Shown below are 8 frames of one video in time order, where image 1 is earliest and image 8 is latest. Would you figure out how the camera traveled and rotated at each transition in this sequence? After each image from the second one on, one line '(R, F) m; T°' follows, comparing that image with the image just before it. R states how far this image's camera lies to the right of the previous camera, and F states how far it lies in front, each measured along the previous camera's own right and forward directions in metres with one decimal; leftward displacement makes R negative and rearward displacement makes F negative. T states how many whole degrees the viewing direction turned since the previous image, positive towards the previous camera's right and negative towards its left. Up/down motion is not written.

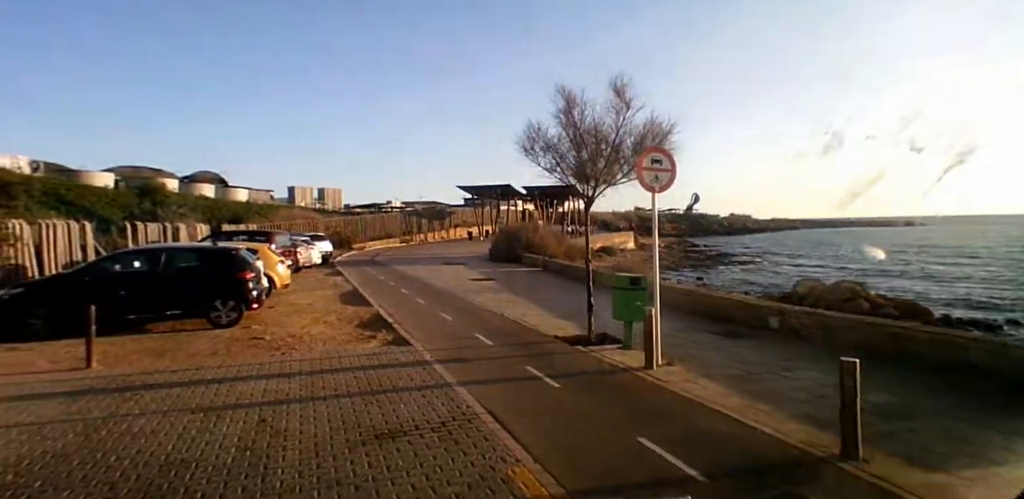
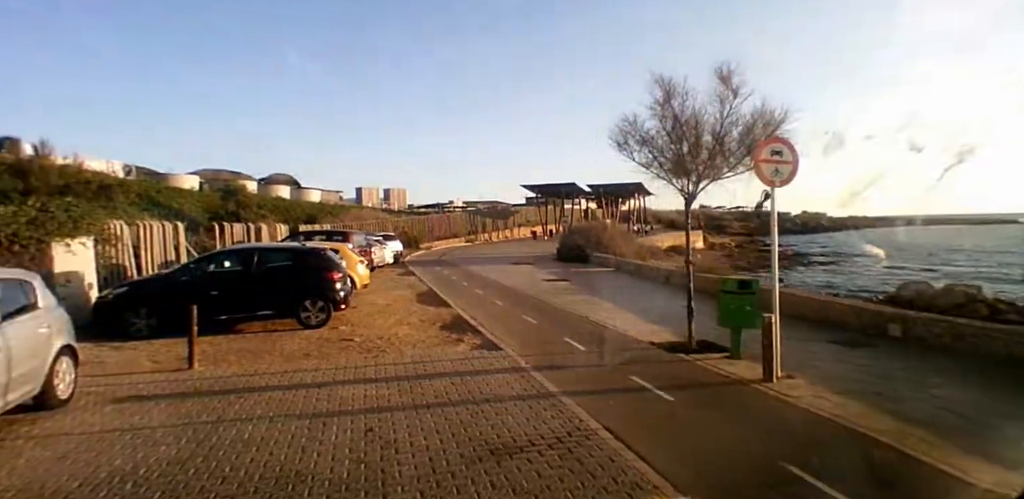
(-0.7, +0.5) m; -6°
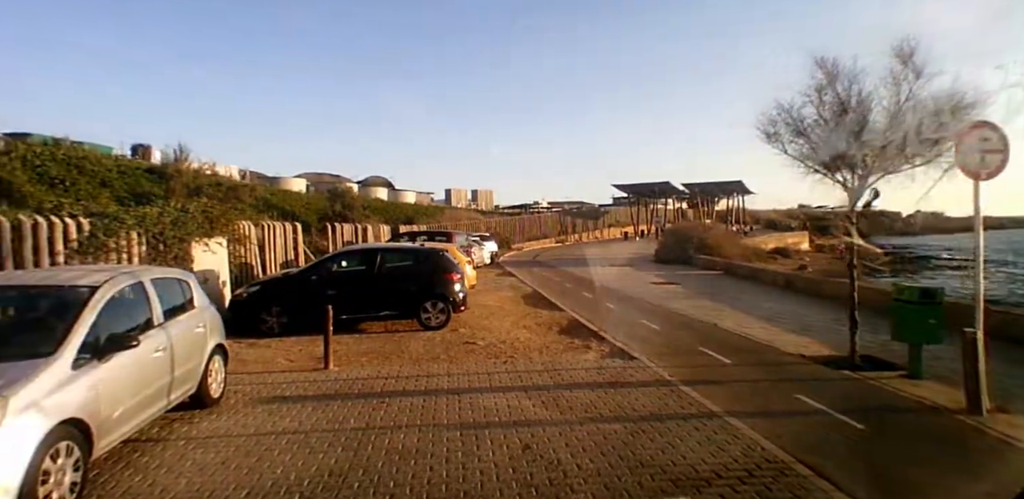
(-0.9, +0.5) m; -8°
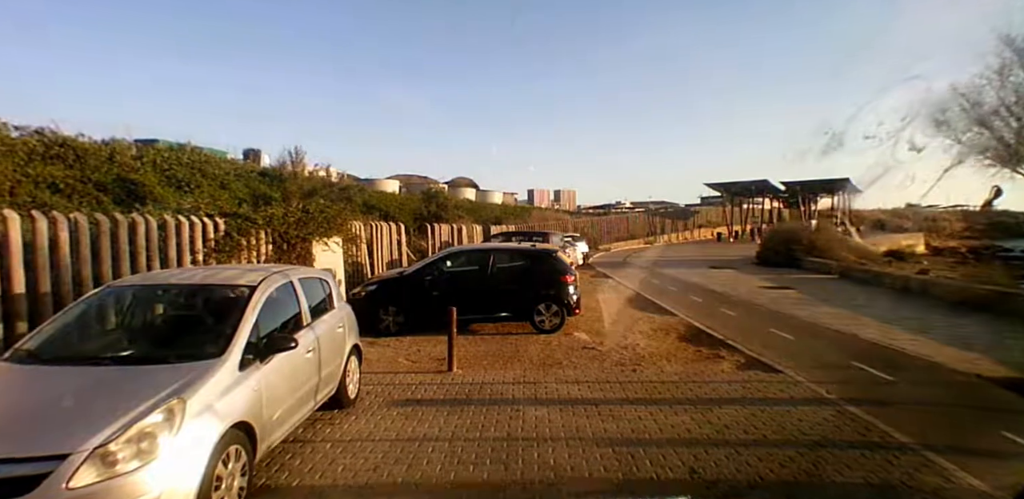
(-0.8, +0.4) m; -7°
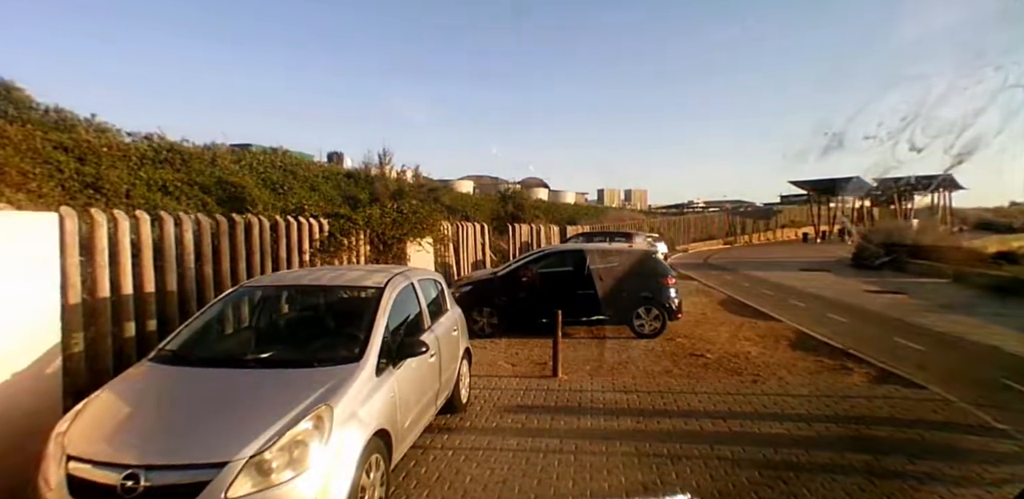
(-0.6, +0.3) m; -6°
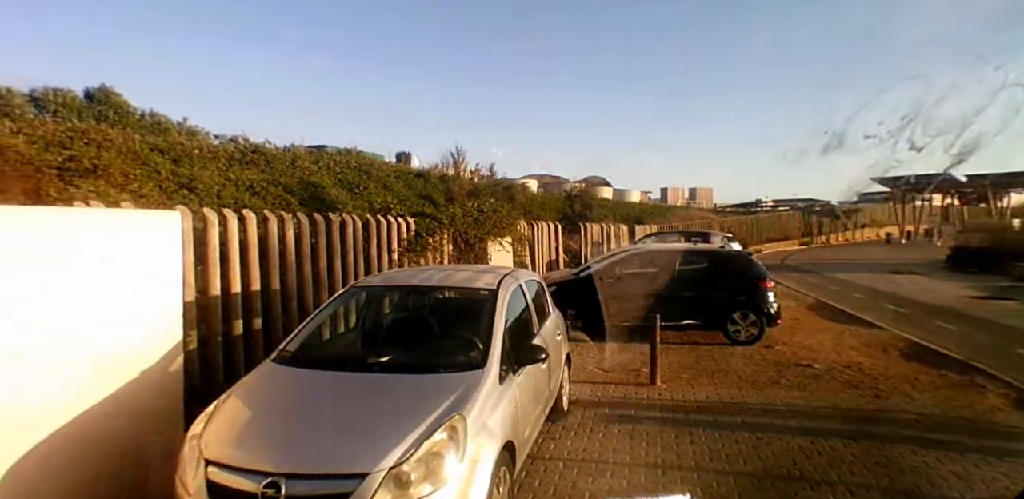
(-0.5, +0.2) m; -5°
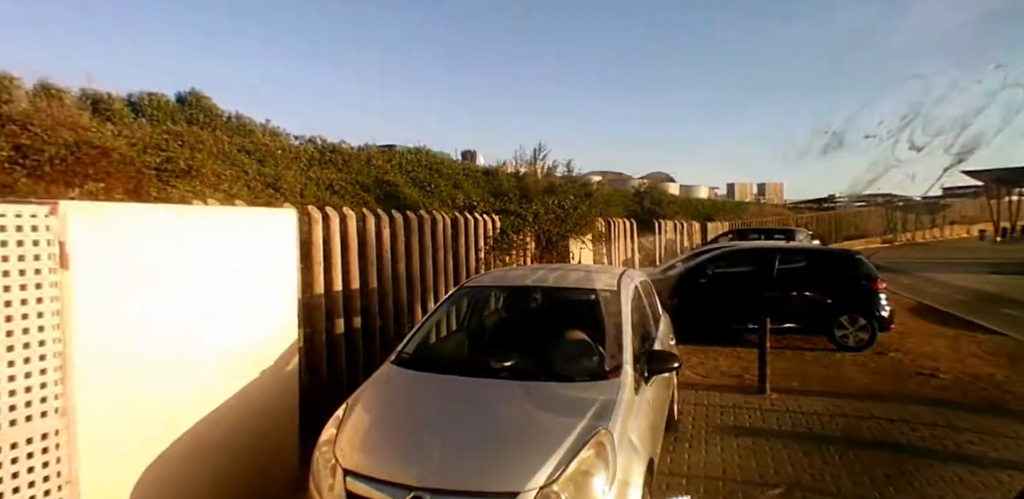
(-0.5, +0.2) m; -5°
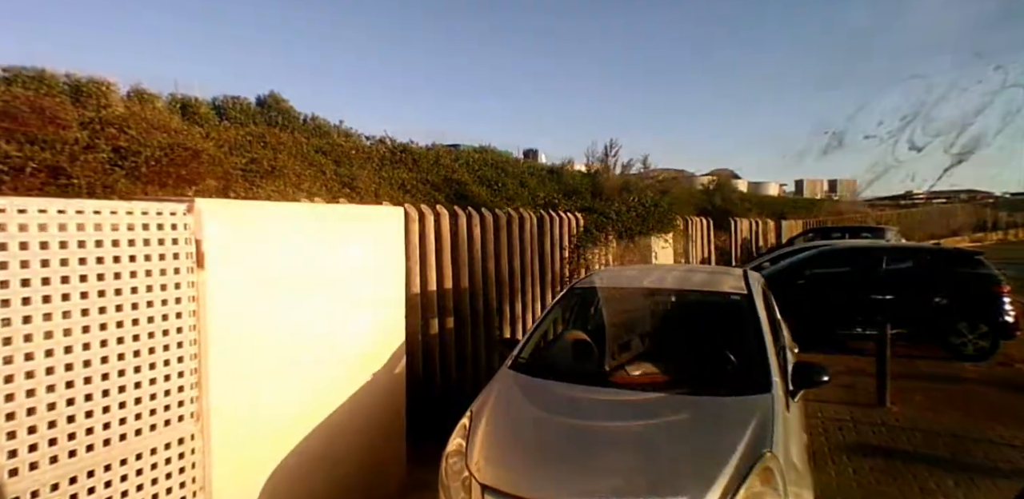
(-0.5, +0.2) m; -5°
